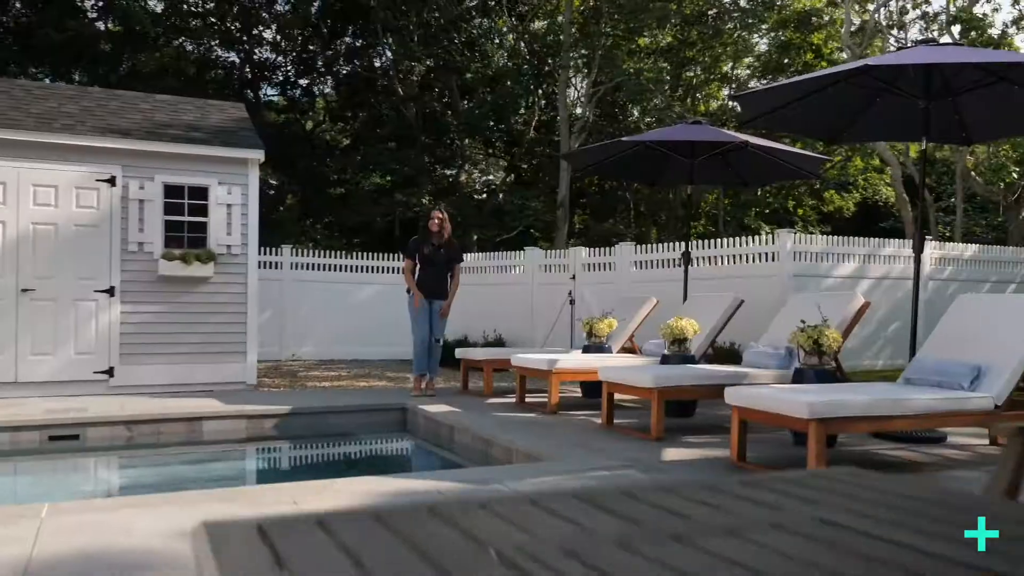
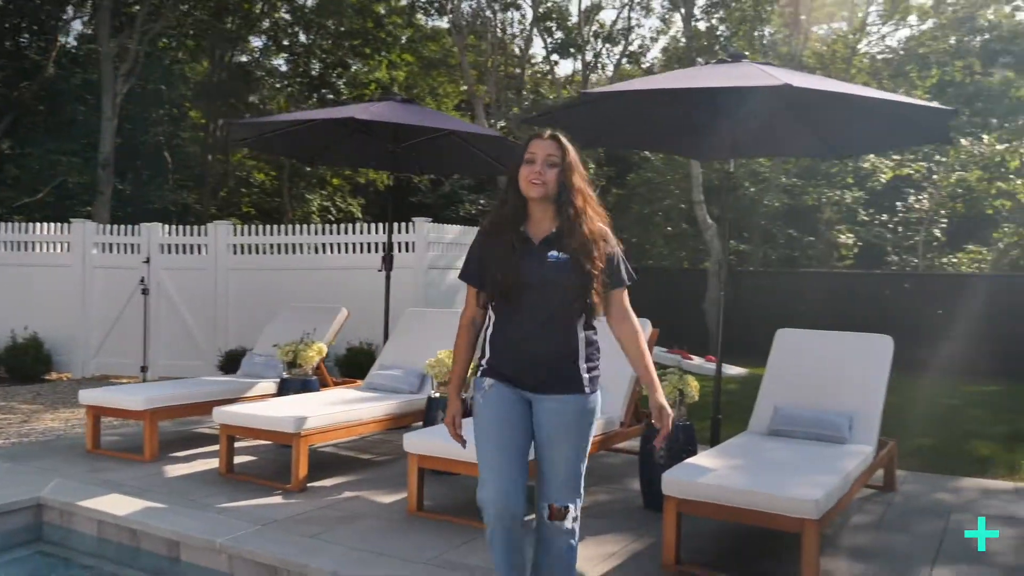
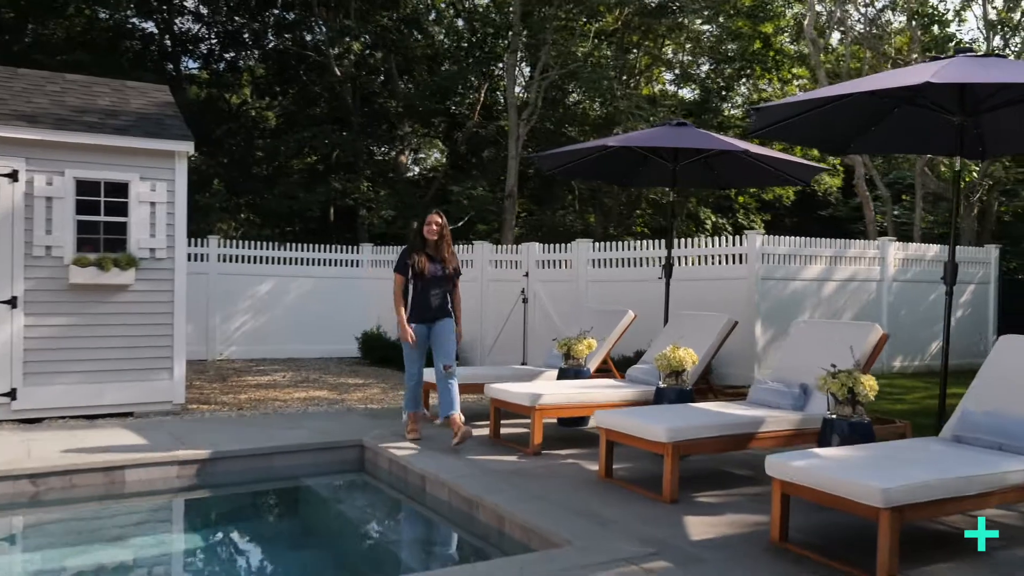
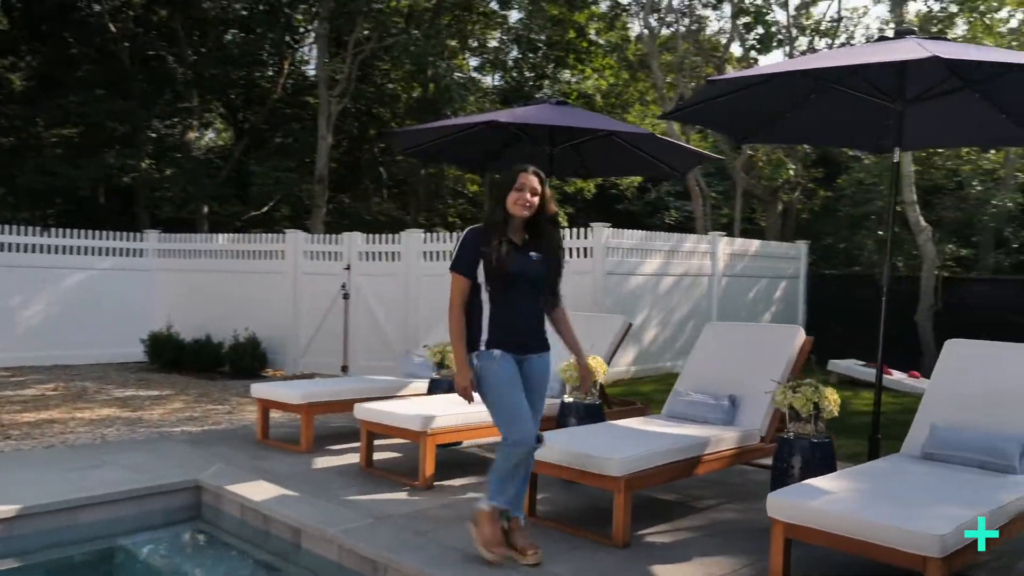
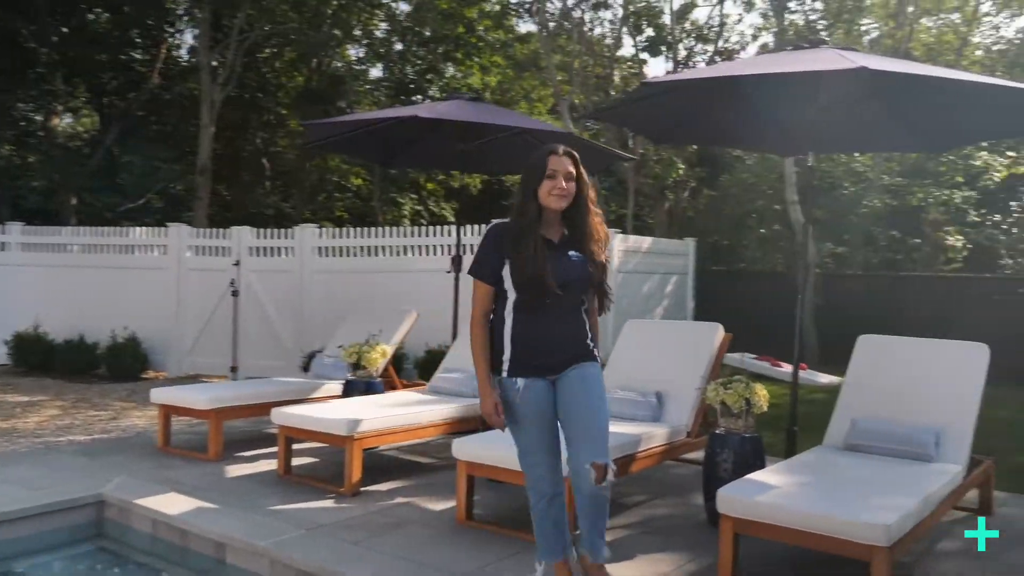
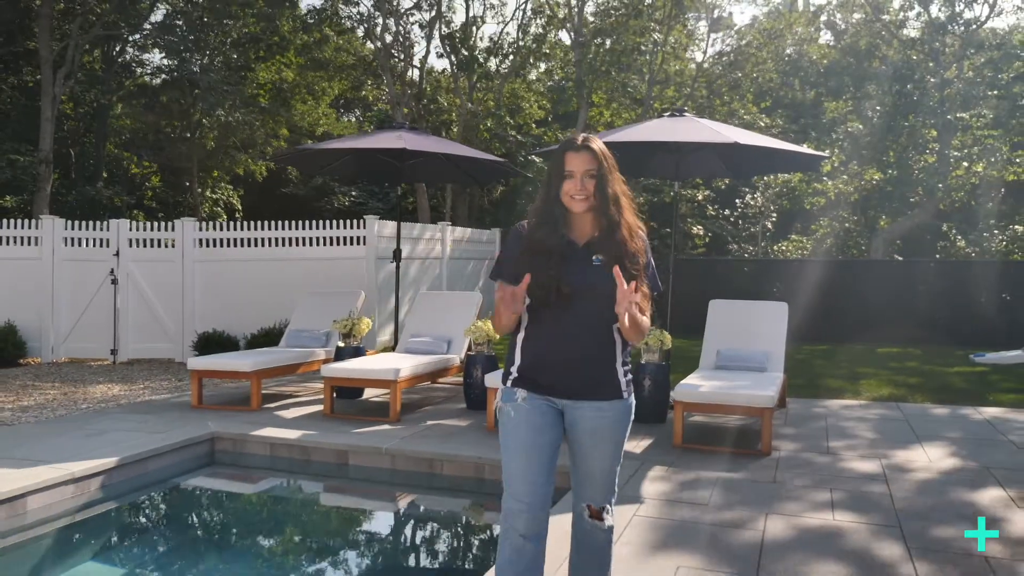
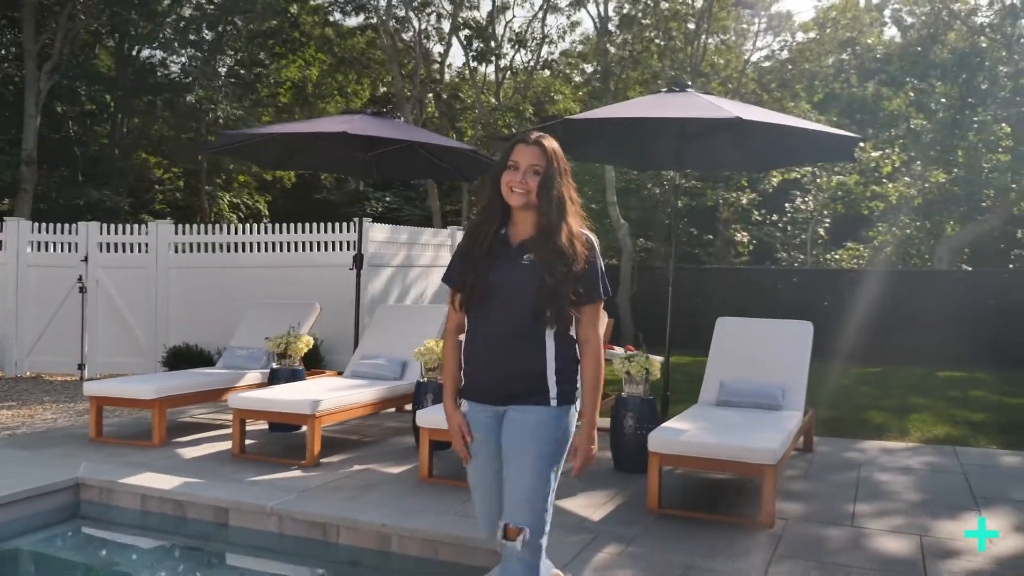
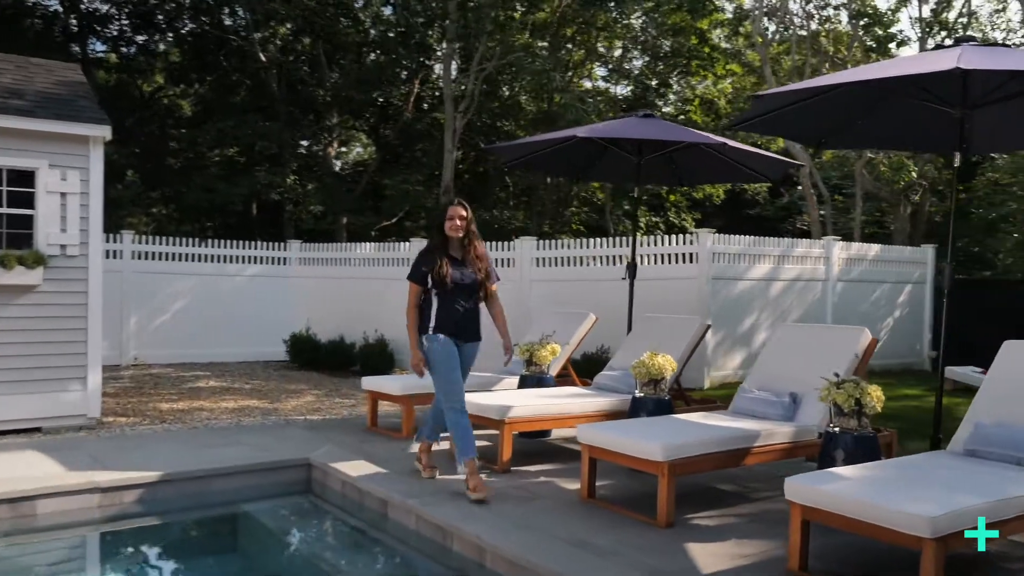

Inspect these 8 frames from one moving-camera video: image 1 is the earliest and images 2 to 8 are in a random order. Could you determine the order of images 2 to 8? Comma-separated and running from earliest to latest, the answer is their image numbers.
3, 8, 4, 5, 2, 7, 6
